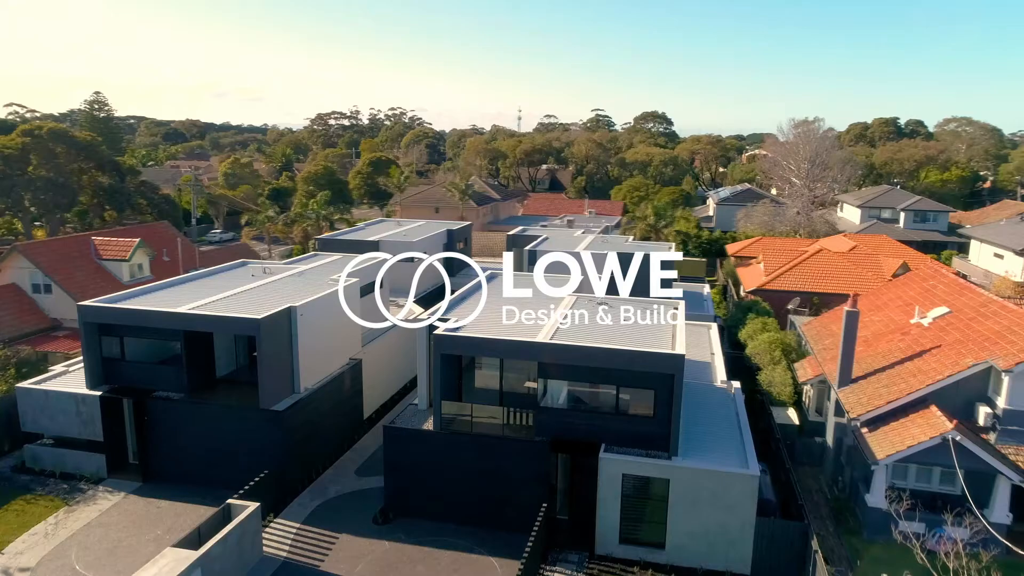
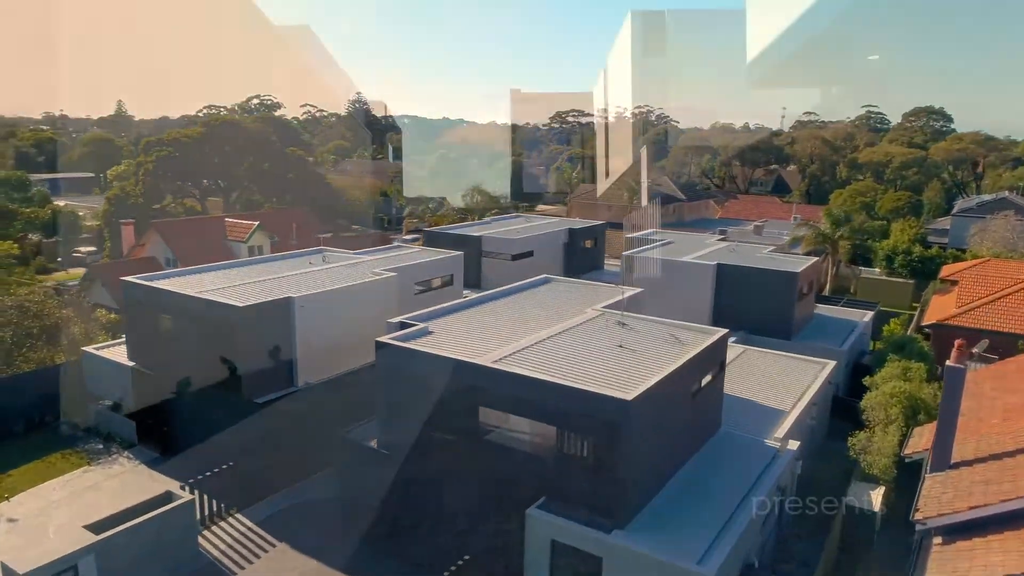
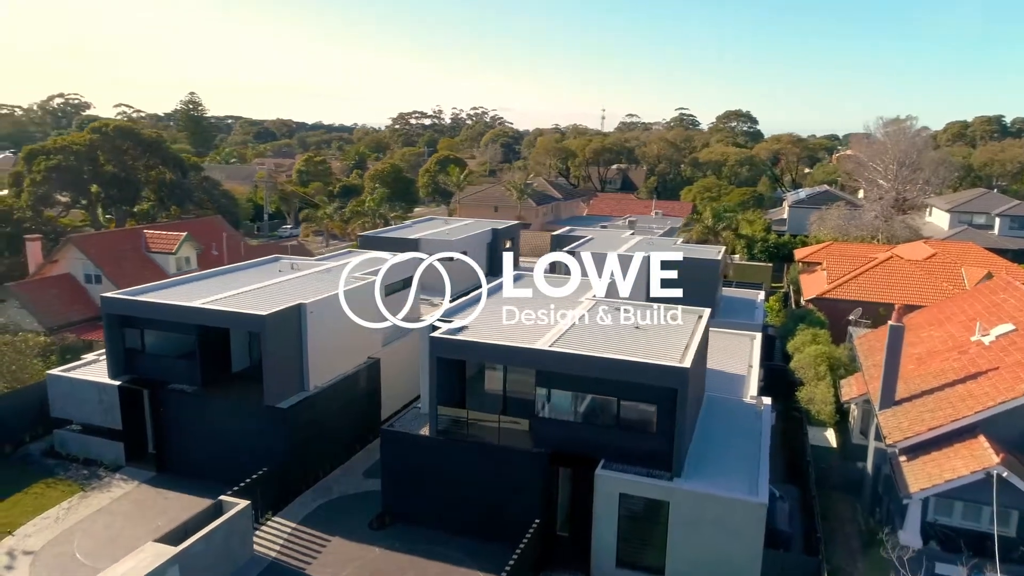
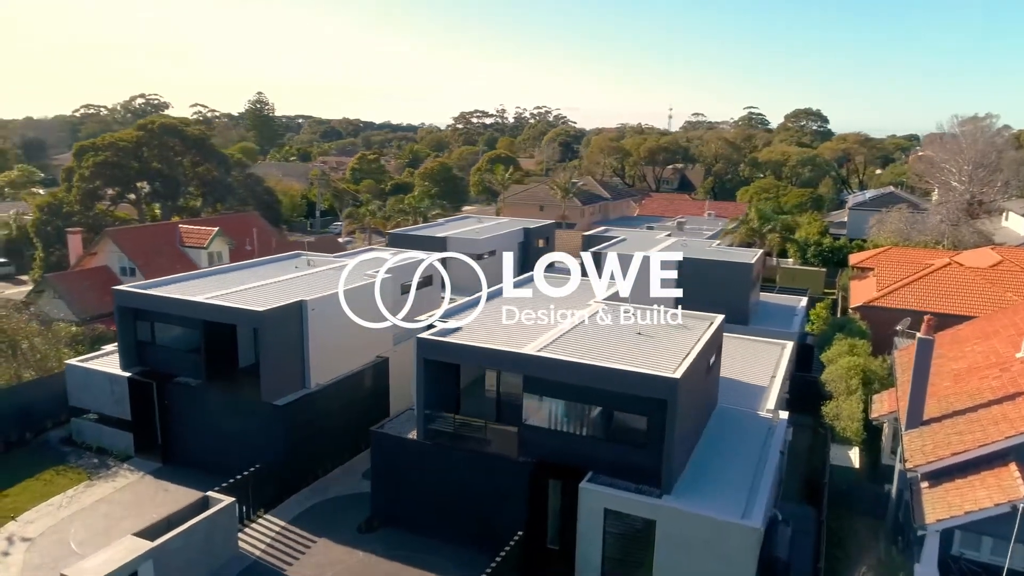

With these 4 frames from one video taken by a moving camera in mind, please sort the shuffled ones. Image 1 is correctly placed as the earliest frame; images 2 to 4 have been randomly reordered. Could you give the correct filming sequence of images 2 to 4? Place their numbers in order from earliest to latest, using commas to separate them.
3, 4, 2
